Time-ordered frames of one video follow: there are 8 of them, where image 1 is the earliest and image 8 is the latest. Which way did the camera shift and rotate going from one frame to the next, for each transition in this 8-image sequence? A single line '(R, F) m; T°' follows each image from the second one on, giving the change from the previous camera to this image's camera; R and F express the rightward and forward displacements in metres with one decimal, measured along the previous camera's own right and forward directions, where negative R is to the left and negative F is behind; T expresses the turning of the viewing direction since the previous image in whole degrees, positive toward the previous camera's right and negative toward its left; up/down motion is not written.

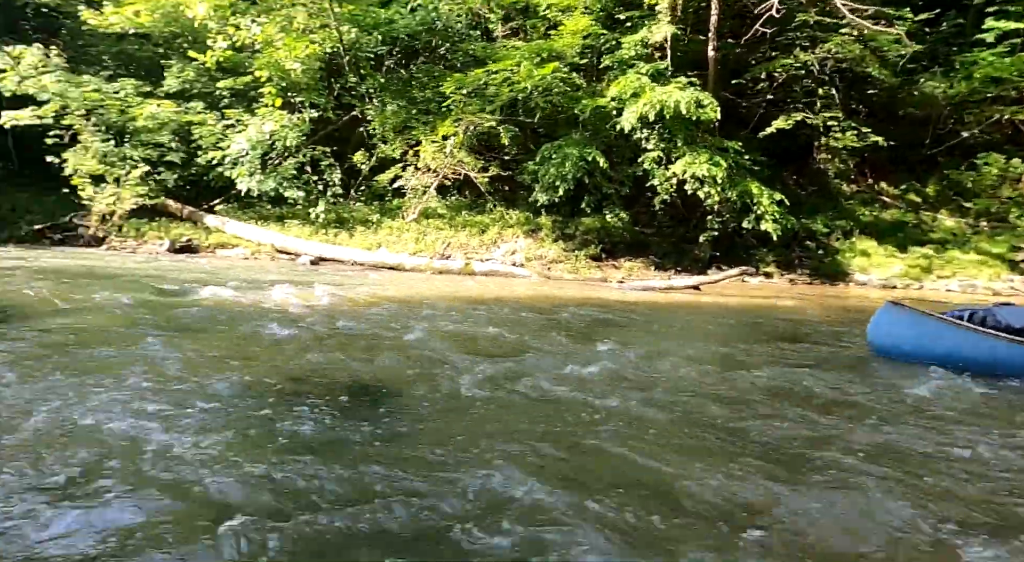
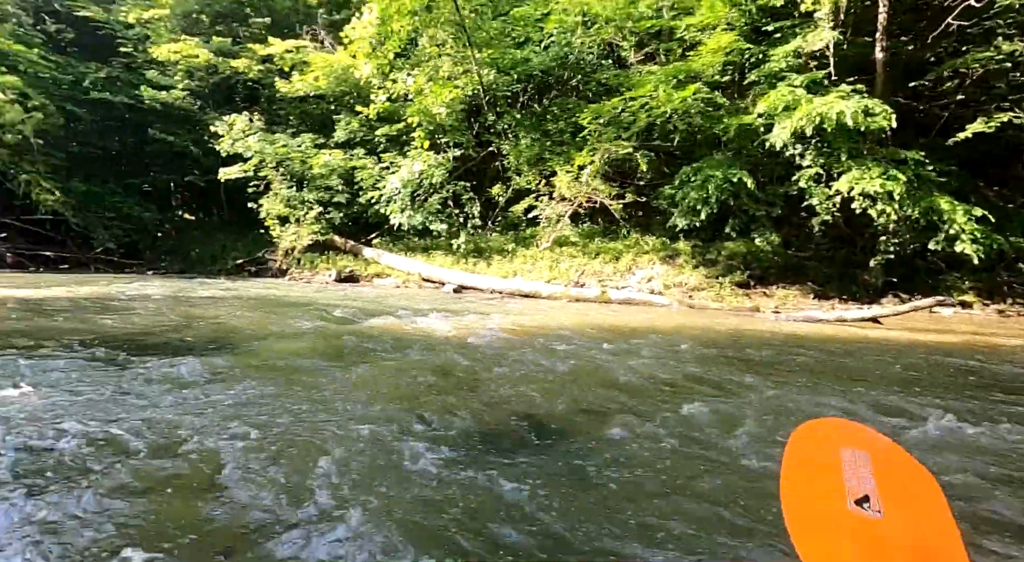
(+0.6, -0.1) m; -16°
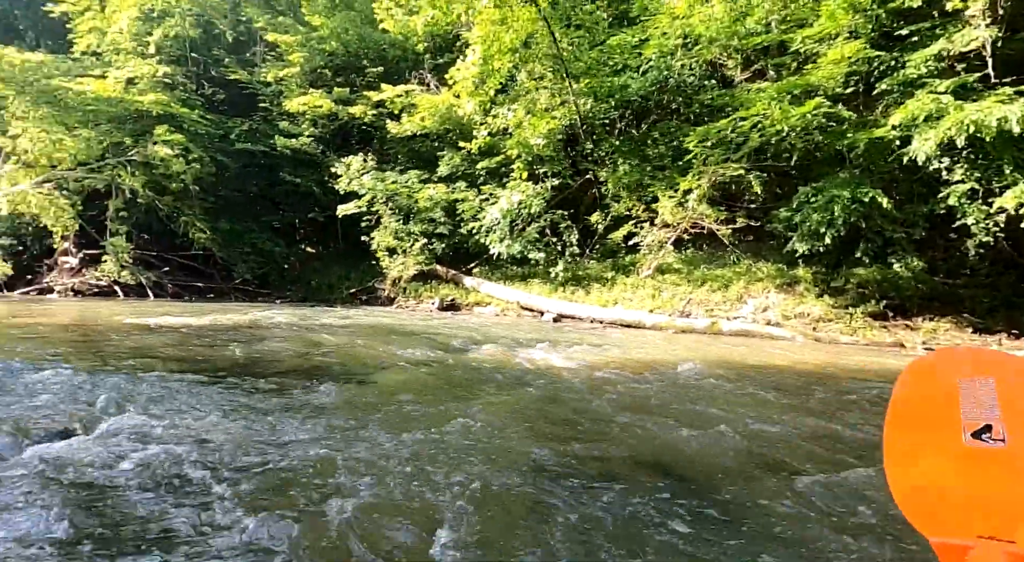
(+0.6, +0.1) m; -13°
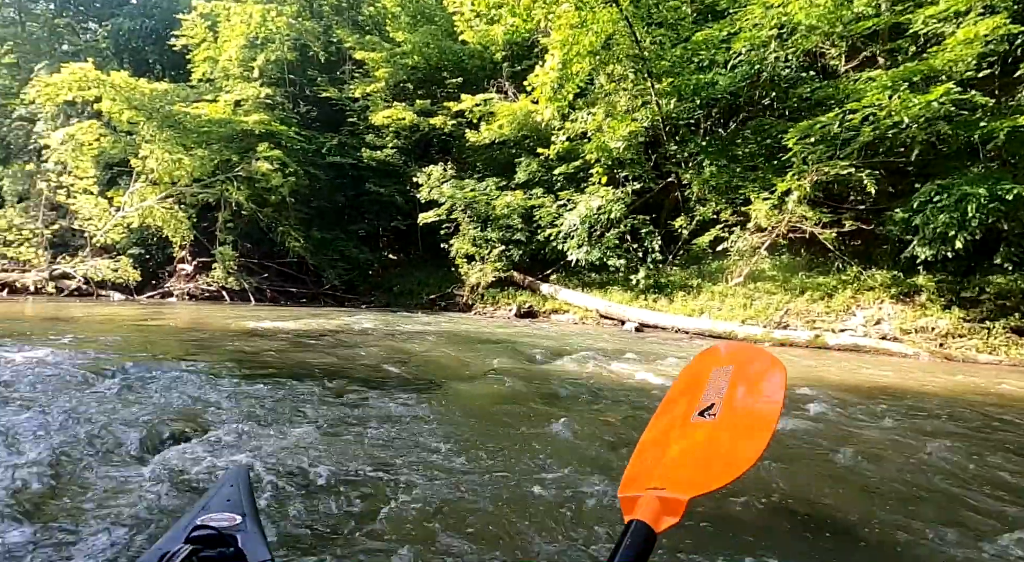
(+0.6, +0.2) m; -11°
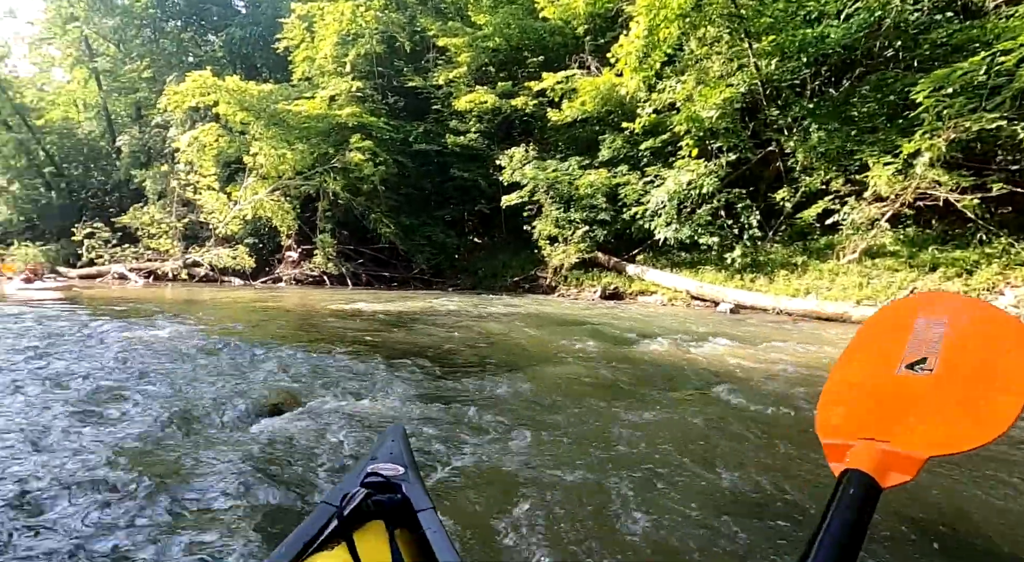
(+0.8, +0.3) m; -13°
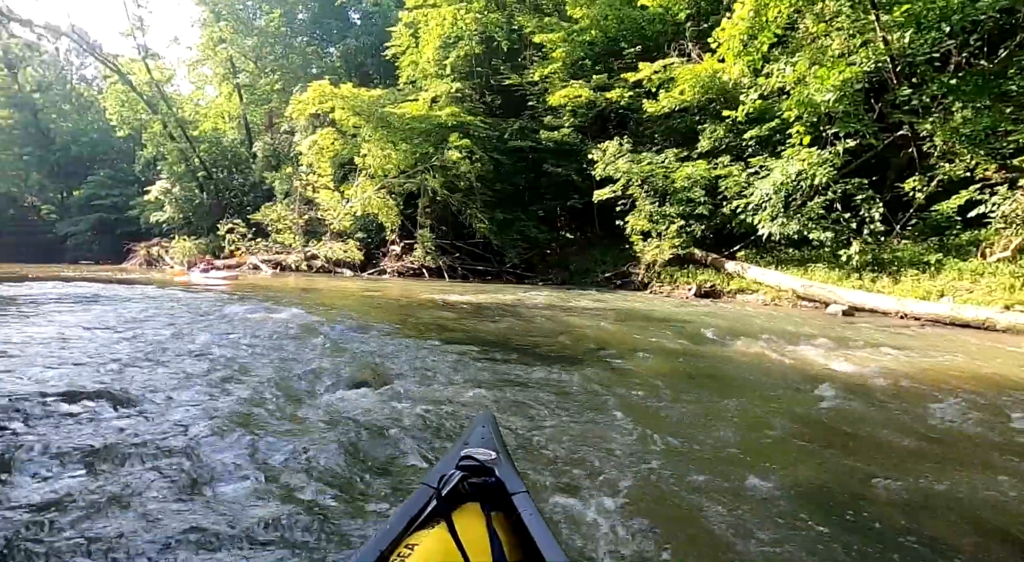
(+0.7, 0.0) m; -13°
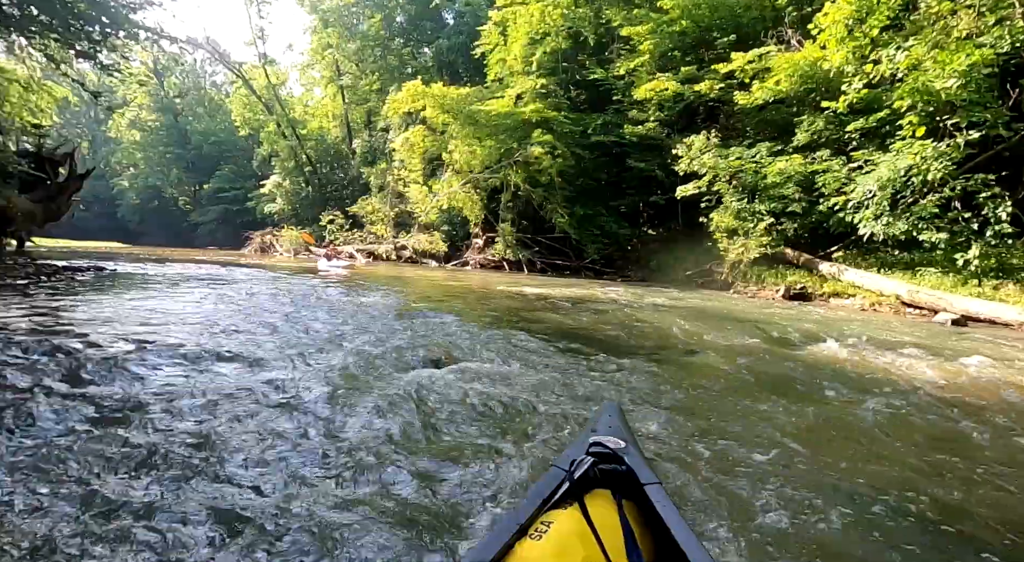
(+0.5, 0.0) m; -10°
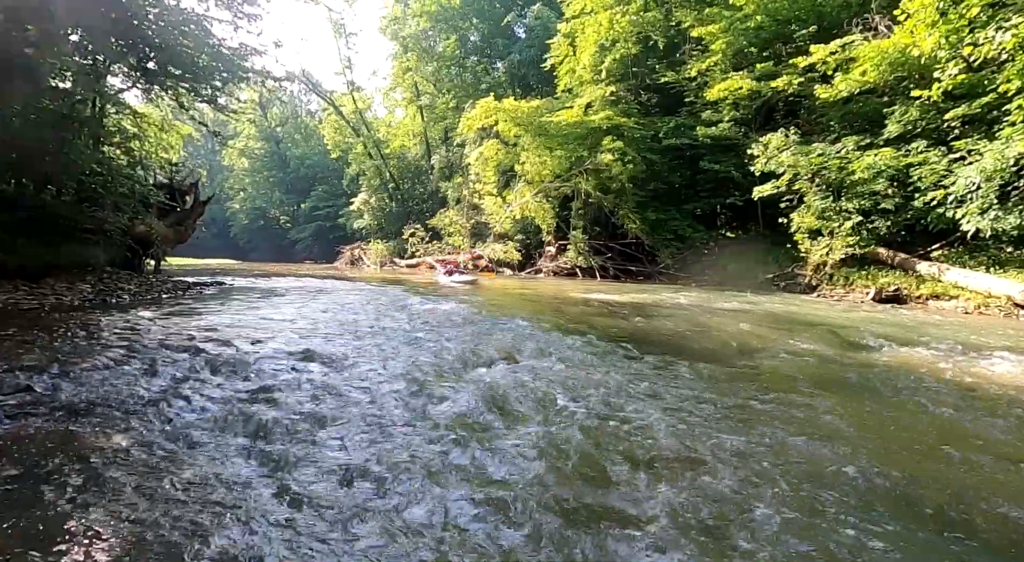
(+0.4, 0.0) m; -9°
